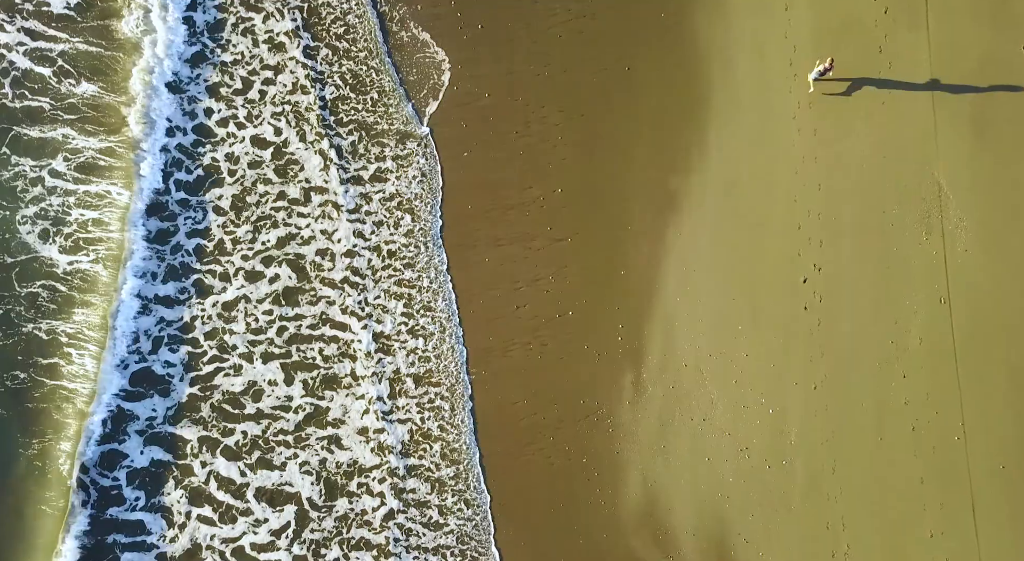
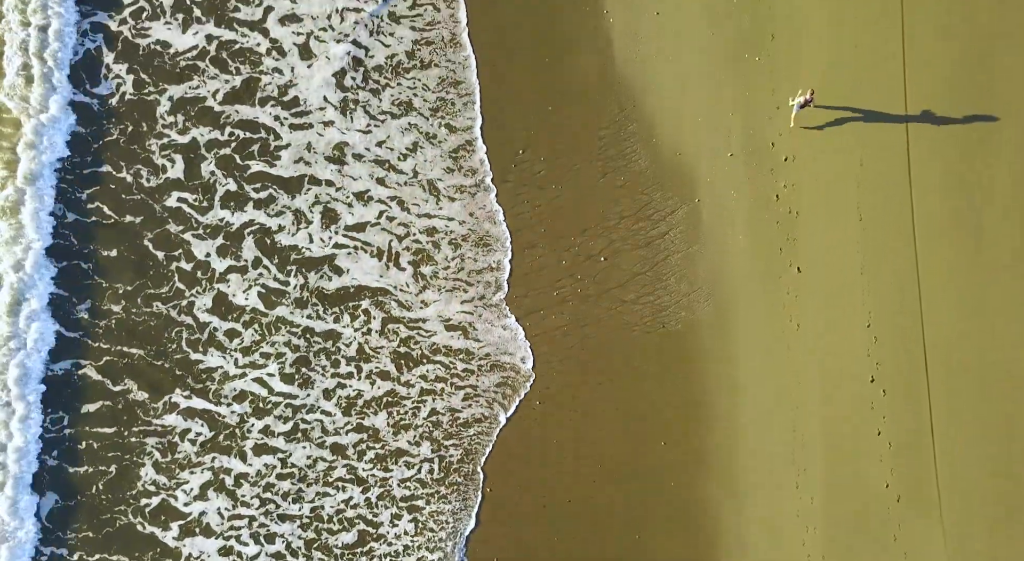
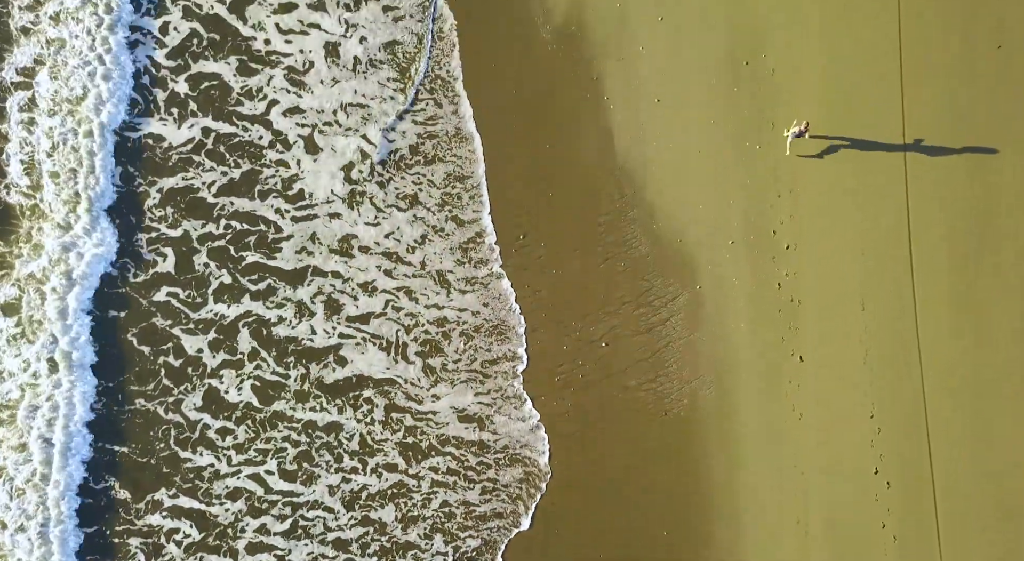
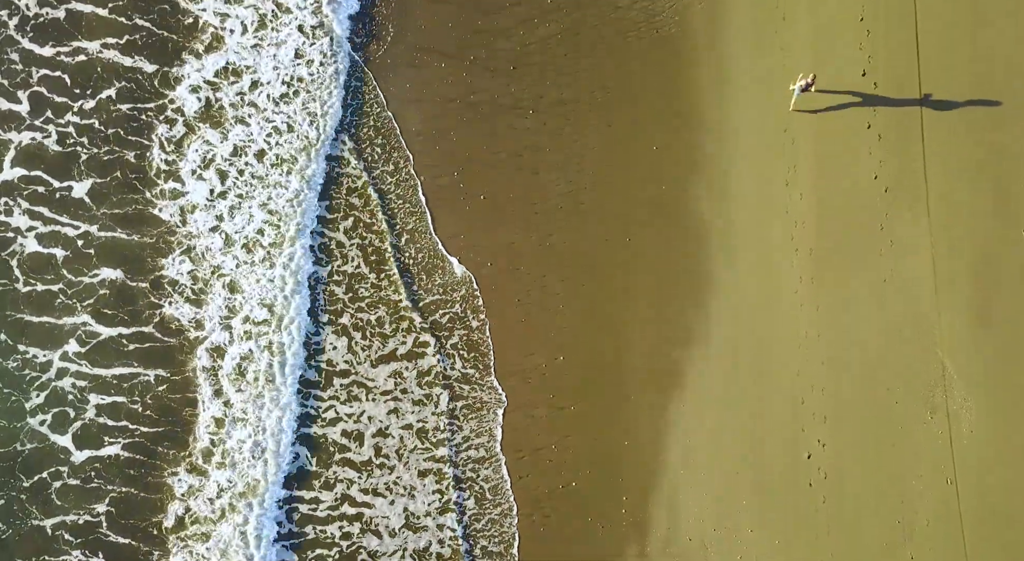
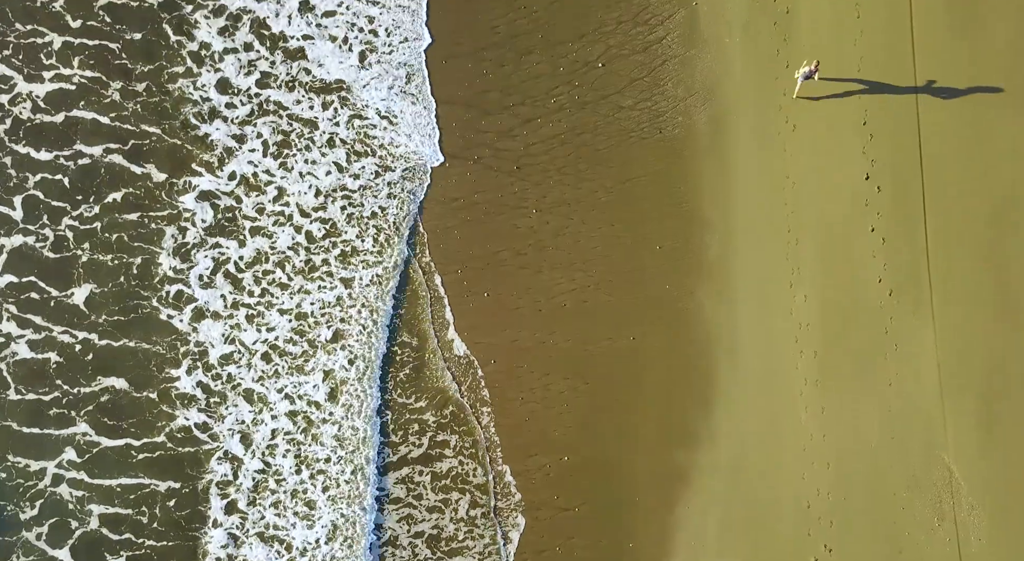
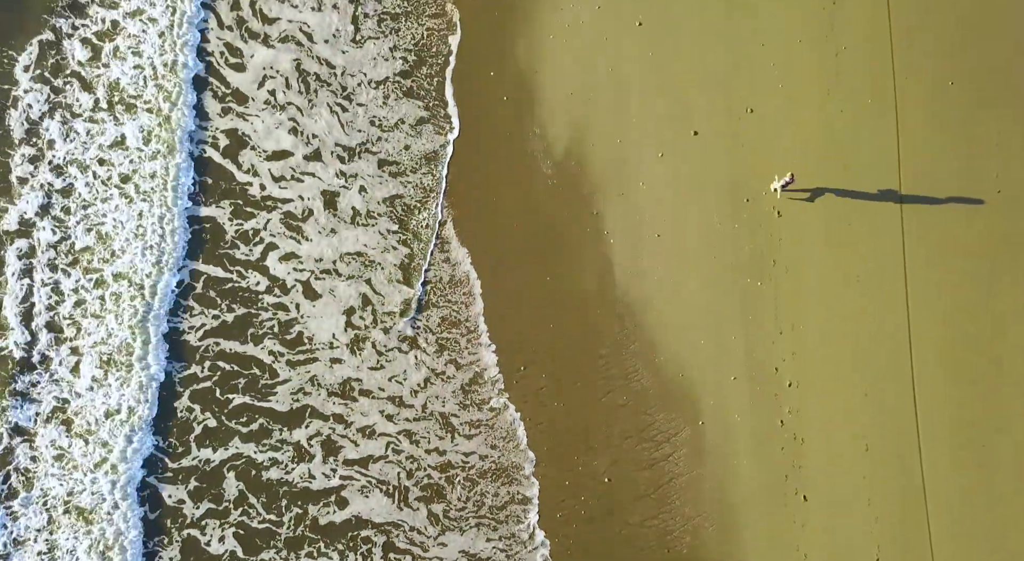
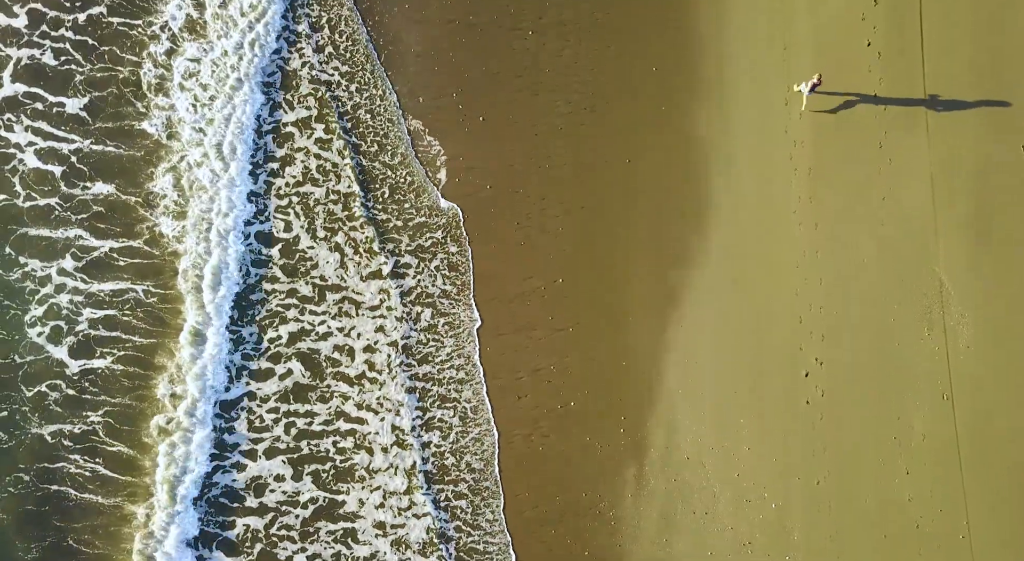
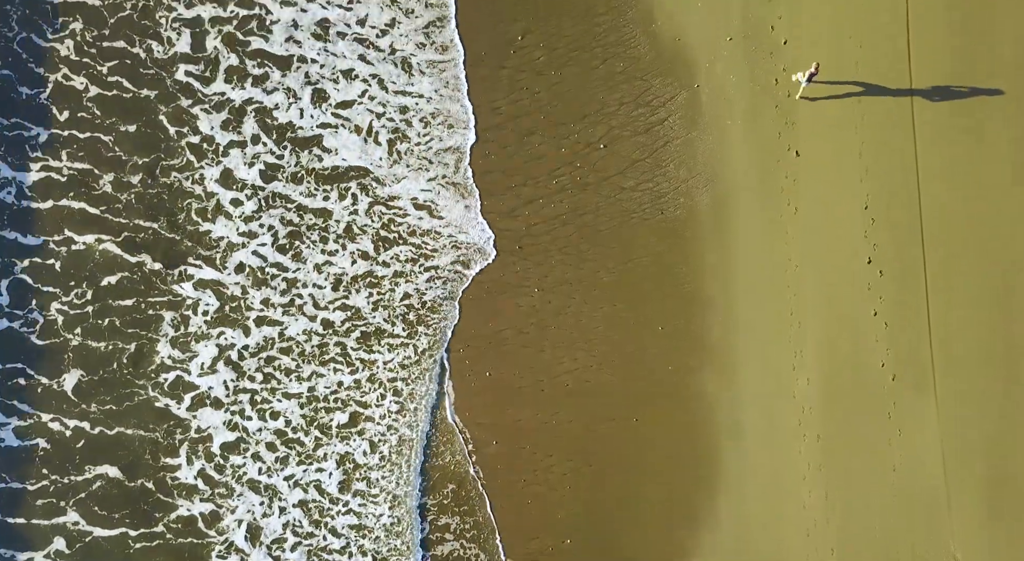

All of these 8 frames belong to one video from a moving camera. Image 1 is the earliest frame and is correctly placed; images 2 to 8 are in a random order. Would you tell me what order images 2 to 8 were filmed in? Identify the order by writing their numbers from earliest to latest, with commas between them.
7, 4, 5, 8, 2, 3, 6
